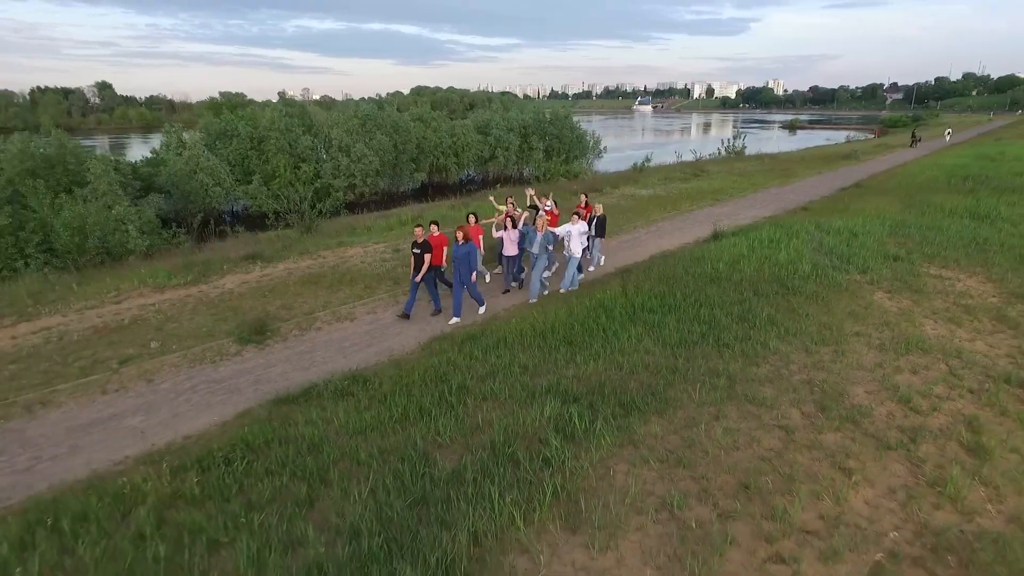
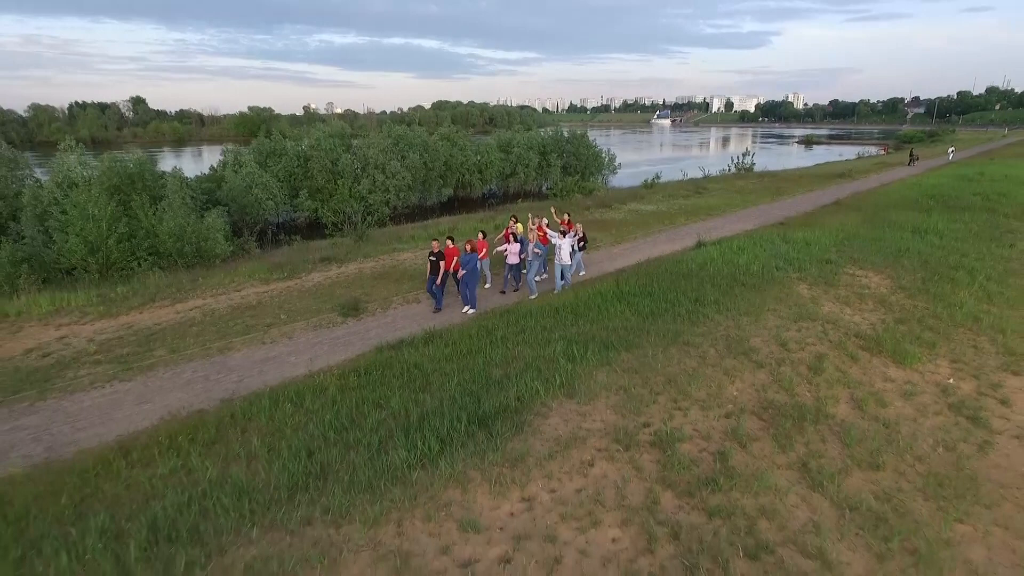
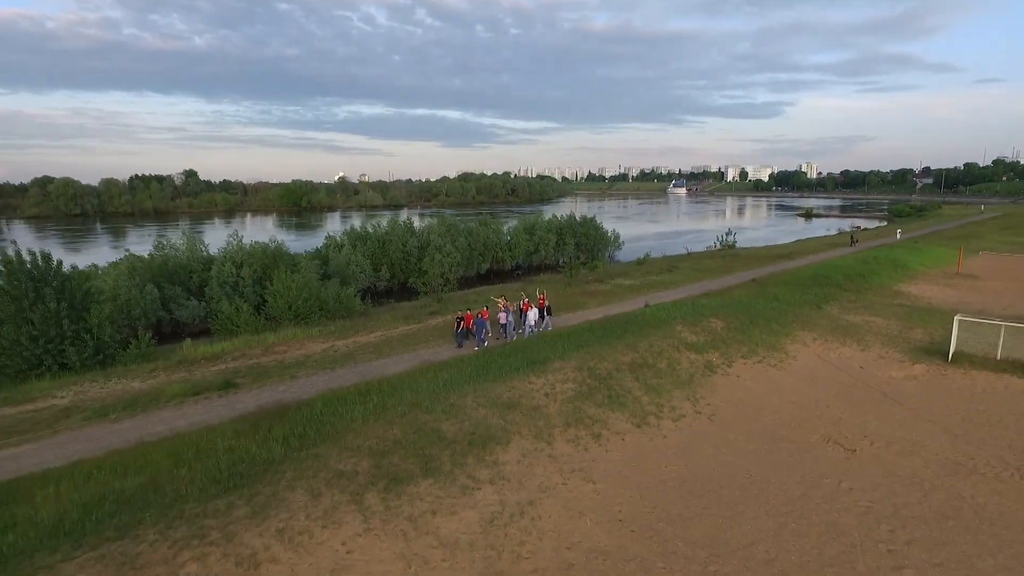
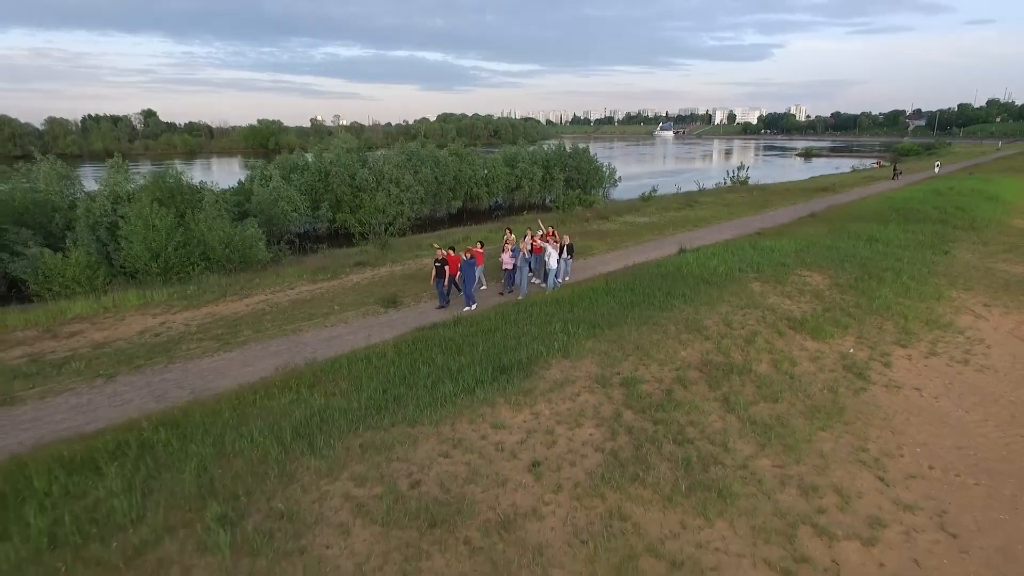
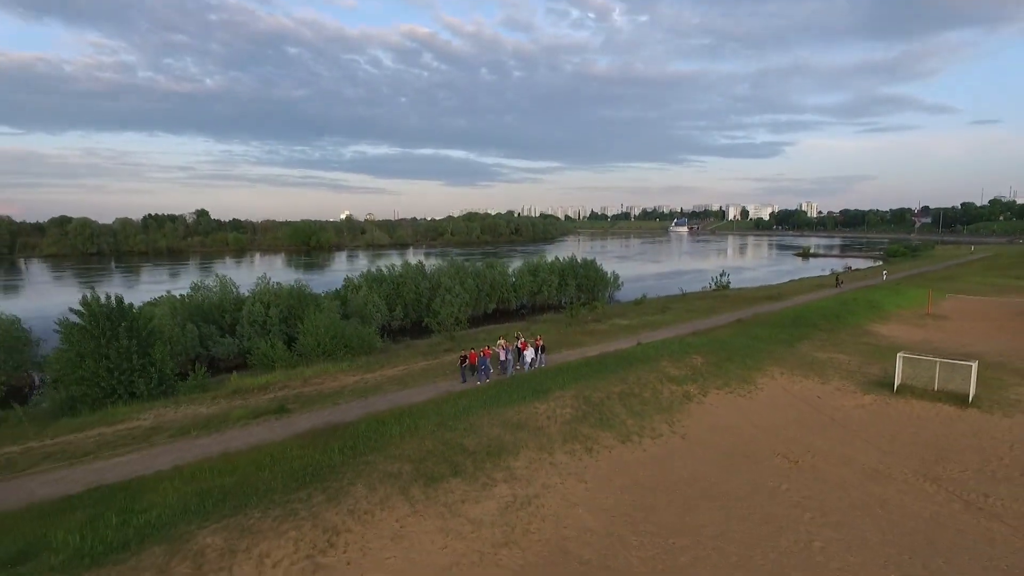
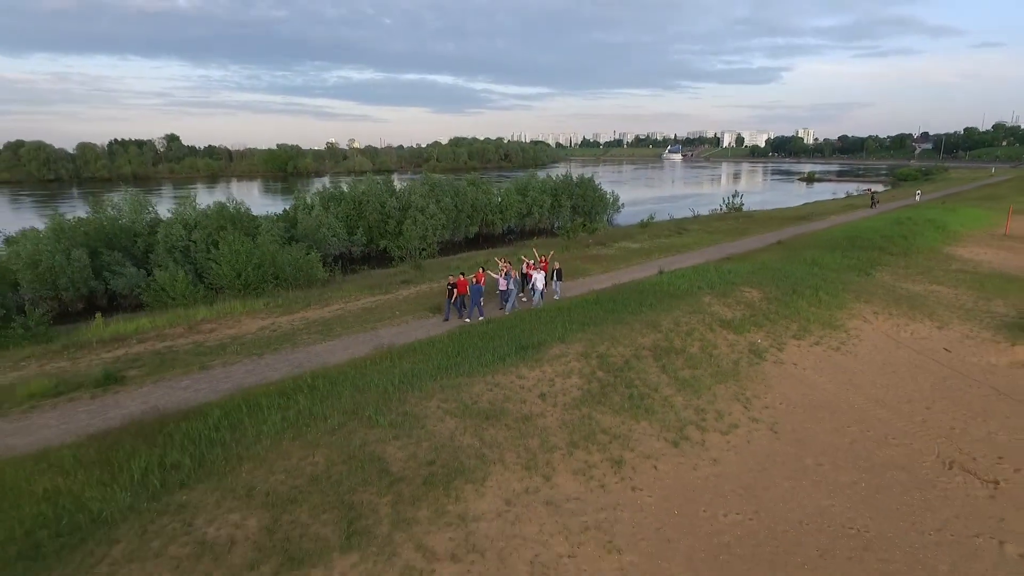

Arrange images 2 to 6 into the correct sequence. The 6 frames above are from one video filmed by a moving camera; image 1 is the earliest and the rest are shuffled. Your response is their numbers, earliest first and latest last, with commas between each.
2, 4, 6, 3, 5
